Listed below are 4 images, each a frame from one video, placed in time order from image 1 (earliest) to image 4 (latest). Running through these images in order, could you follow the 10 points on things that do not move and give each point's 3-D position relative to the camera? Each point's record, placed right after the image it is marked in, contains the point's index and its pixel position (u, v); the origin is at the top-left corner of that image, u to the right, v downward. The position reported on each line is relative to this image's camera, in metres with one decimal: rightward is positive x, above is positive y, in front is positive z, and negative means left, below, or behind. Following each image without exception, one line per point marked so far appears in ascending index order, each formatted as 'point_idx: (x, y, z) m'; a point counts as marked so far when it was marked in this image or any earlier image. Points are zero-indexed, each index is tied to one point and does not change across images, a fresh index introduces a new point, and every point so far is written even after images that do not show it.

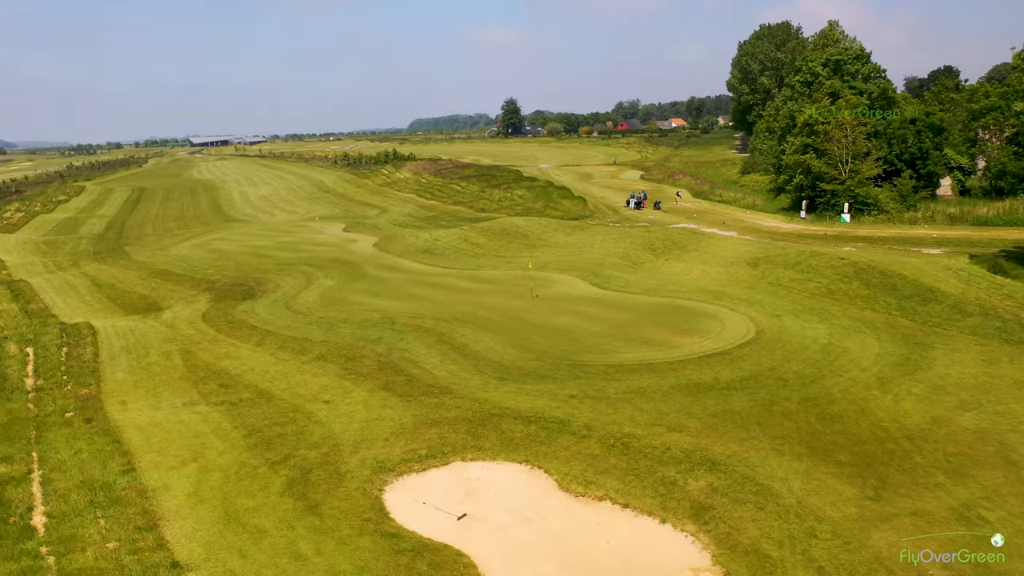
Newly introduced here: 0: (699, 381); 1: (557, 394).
0: (+4.4, -2.2, +19.2) m
1: (+1.0, -2.4, +18.6) m
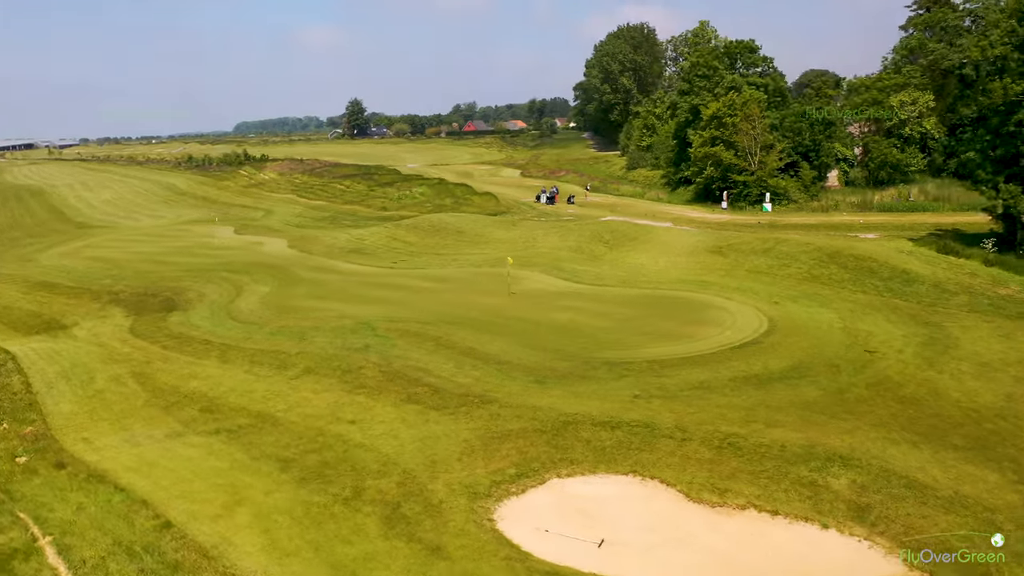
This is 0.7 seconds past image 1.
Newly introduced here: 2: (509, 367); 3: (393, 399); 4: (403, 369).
0: (+5.3, -1.9, +18.1) m
1: (+2.2, -2.2, +16.9) m
2: (0.0, -1.8, +19.1) m
3: (-2.5, -2.4, +17.7) m
4: (-2.6, -1.9, +19.7) m
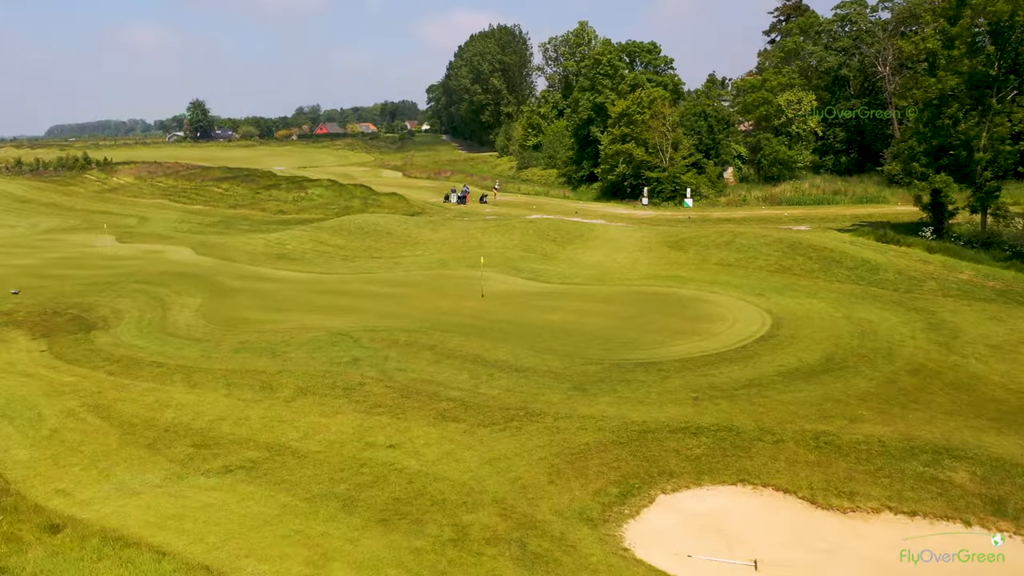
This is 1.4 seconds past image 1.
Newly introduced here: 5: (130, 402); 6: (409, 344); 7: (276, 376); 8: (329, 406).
0: (+6.0, -1.7, +17.5) m
1: (+3.1, -2.1, +15.7) m
2: (+0.6, -1.8, +17.5) m
3: (-1.6, -2.5, +15.7) m
4: (-2.1, -2.0, +17.7) m
5: (-7.8, -2.3, +16.8) m
6: (-2.4, -1.4, +19.9) m
7: (-5.2, -1.9, +18.2) m
8: (-3.6, -2.4, +16.4) m
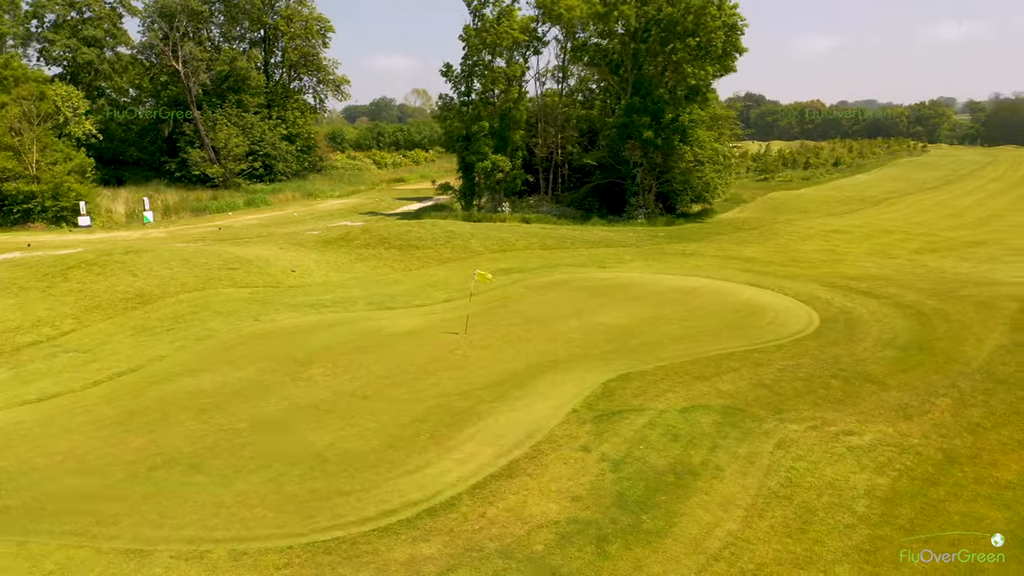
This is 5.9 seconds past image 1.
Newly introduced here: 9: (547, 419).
0: (+8.0, -0.1, +19.9) m
1: (+8.7, -0.8, +16.6) m
2: (+6.1, -1.2, +14.9) m
3: (+7.1, -1.9, +12.2) m
4: (+5.1, -1.8, +12.5) m
5: (+3.9, -2.9, +7.0) m
6: (+2.8, -1.5, +13.0) m
7: (+3.5, -2.3, +9.8) m
8: (+5.7, -2.2, +10.7) m
9: (+0.3, -1.8, +11.3) m
